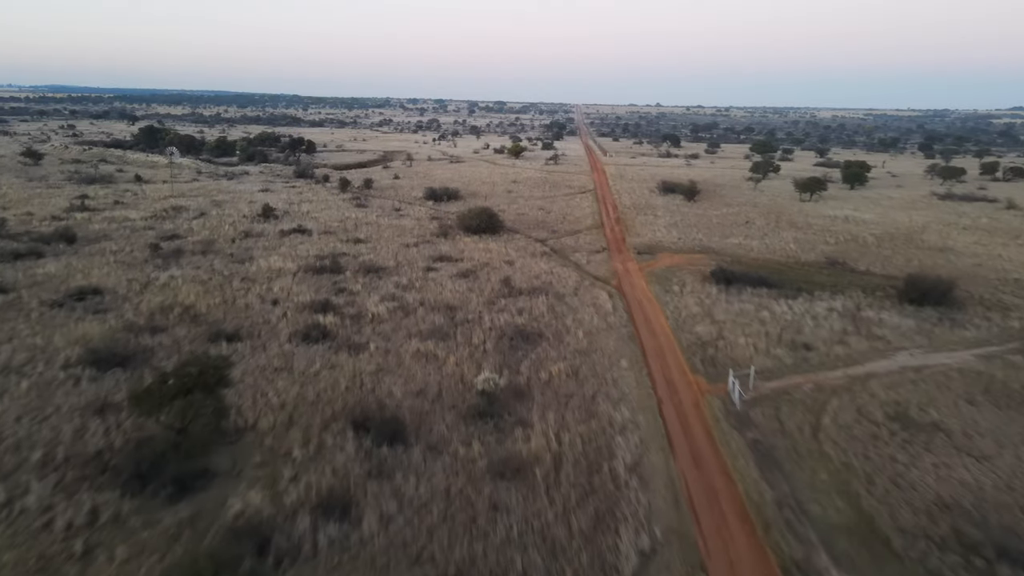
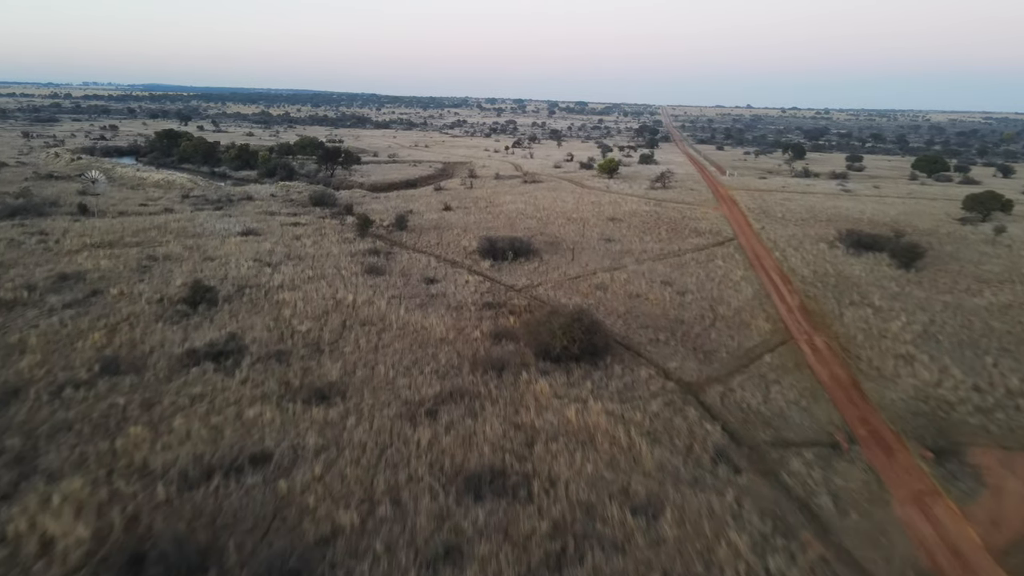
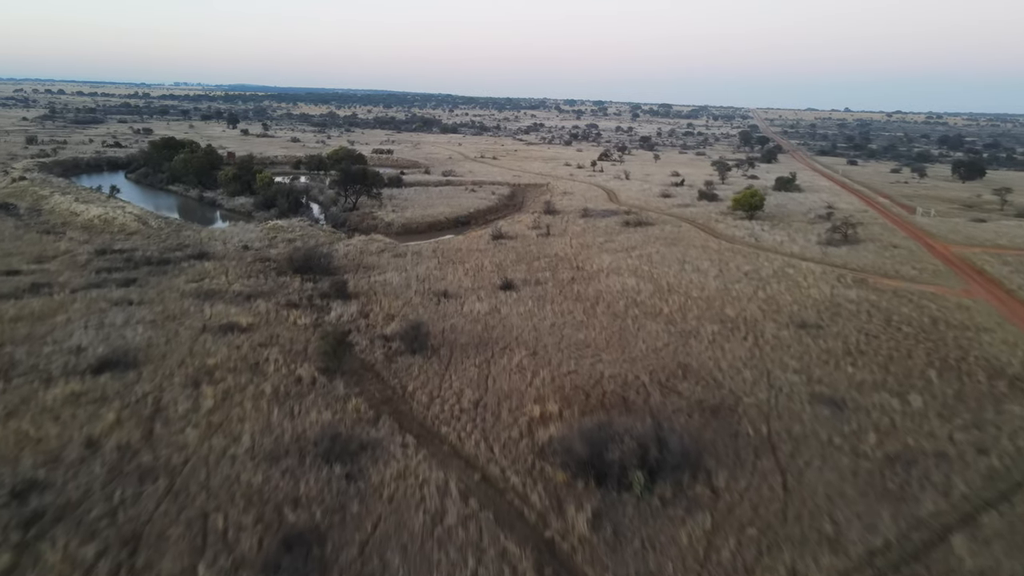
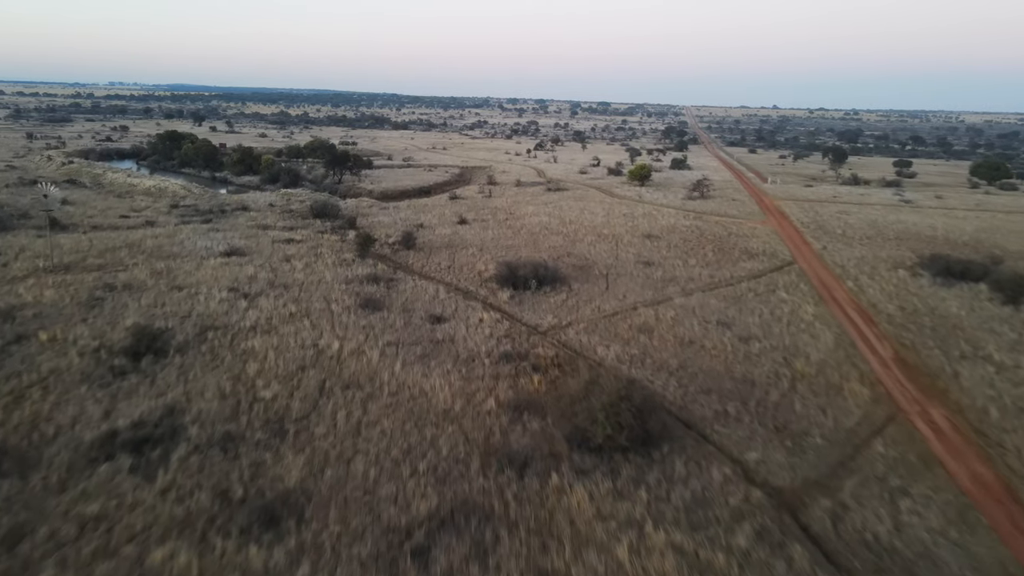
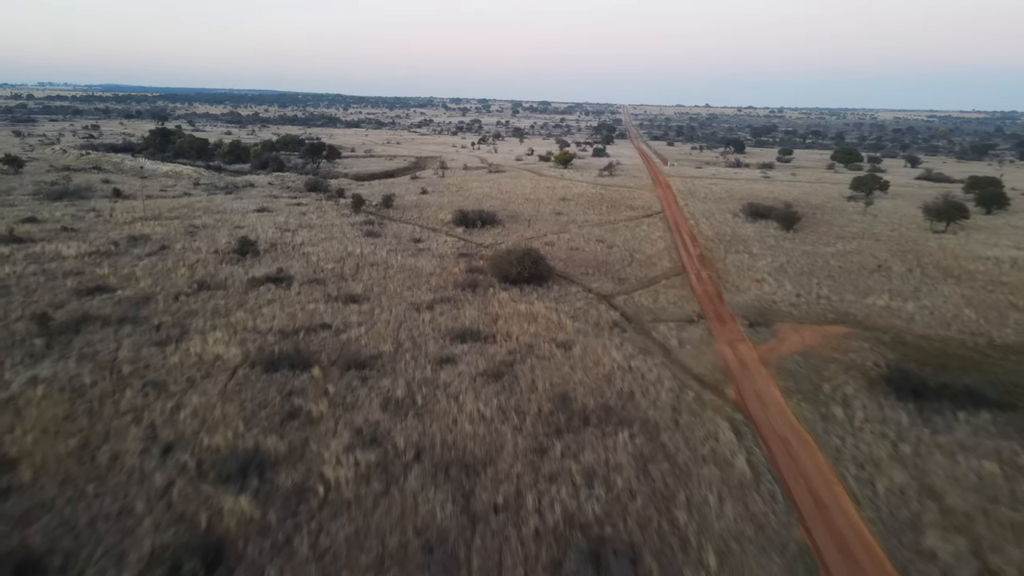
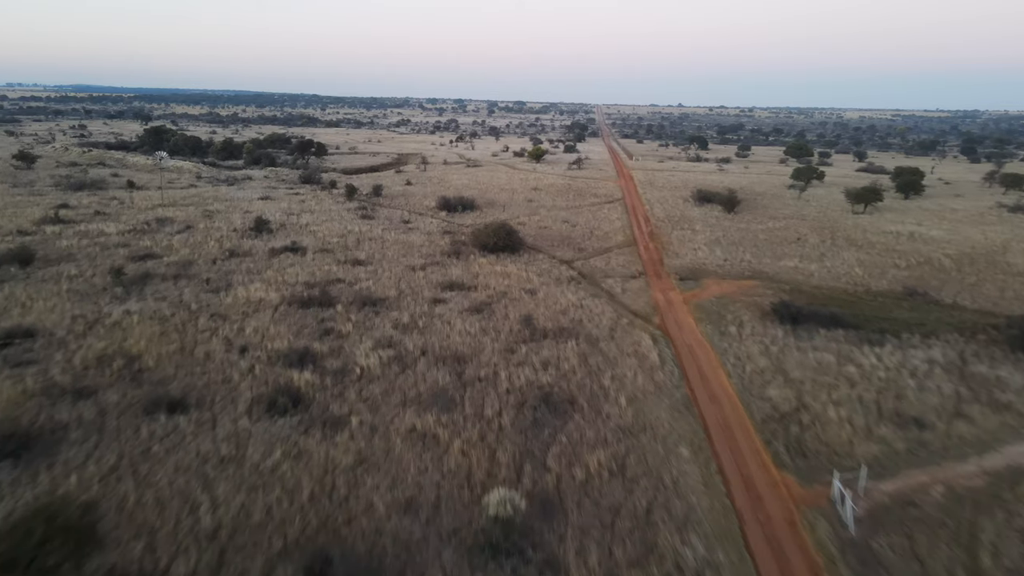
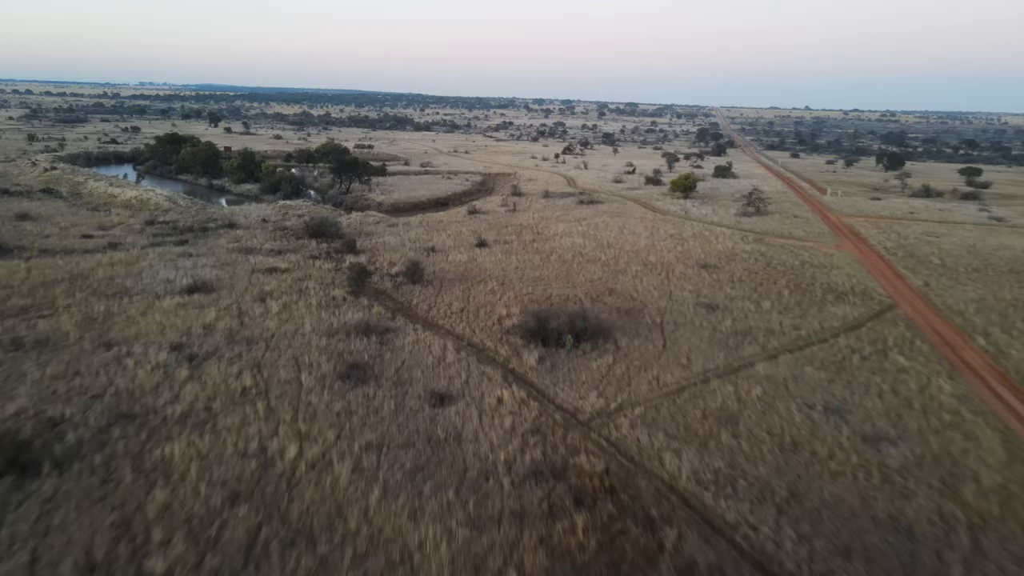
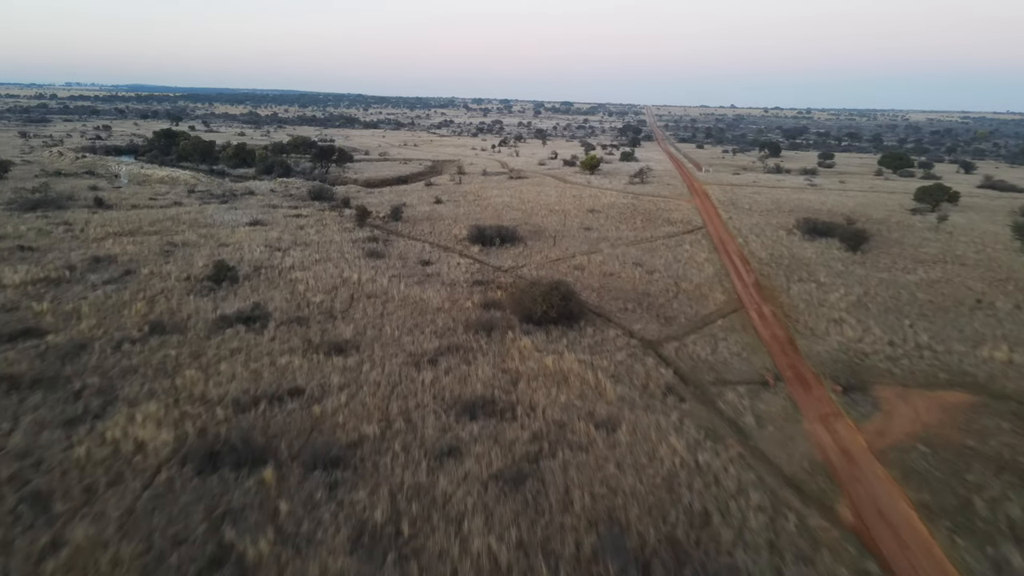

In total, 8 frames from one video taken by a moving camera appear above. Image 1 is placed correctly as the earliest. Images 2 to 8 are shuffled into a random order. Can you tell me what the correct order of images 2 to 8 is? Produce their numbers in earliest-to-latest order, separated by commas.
6, 5, 8, 2, 4, 7, 3
